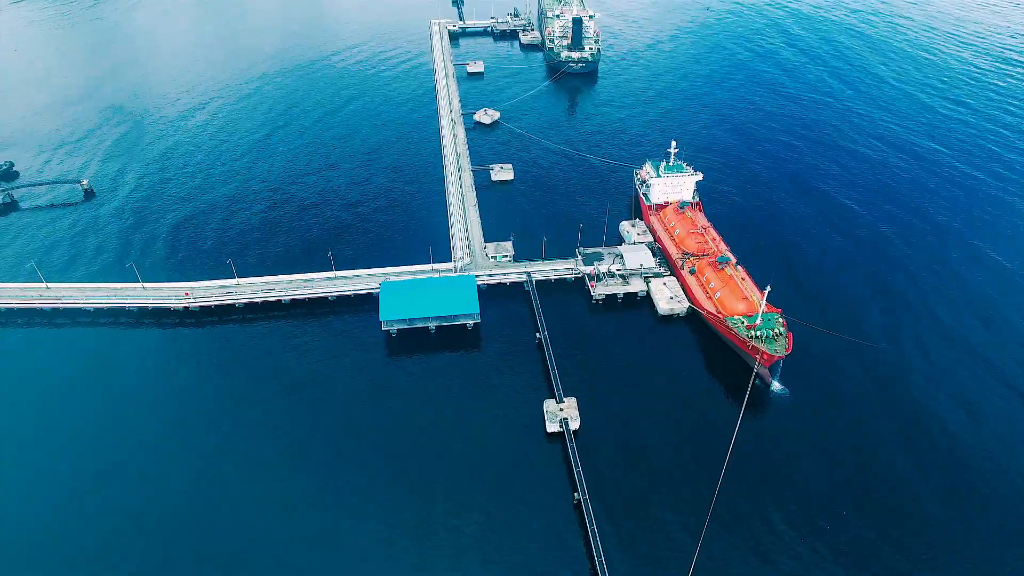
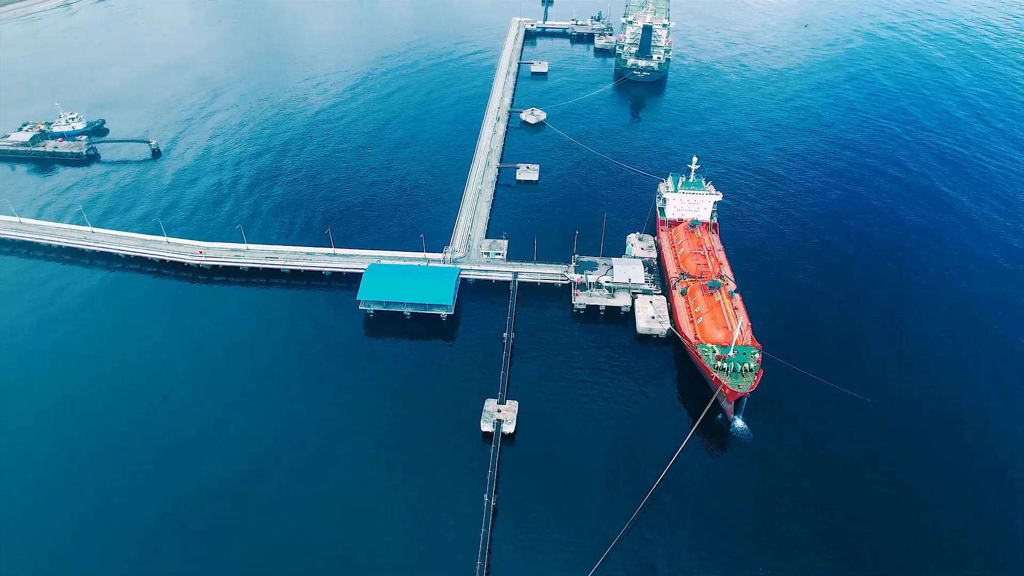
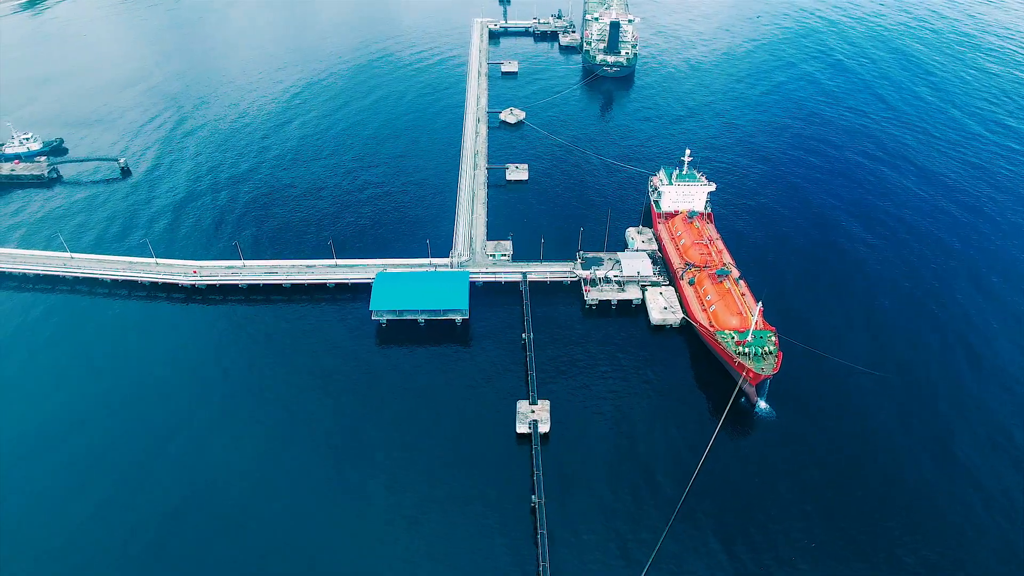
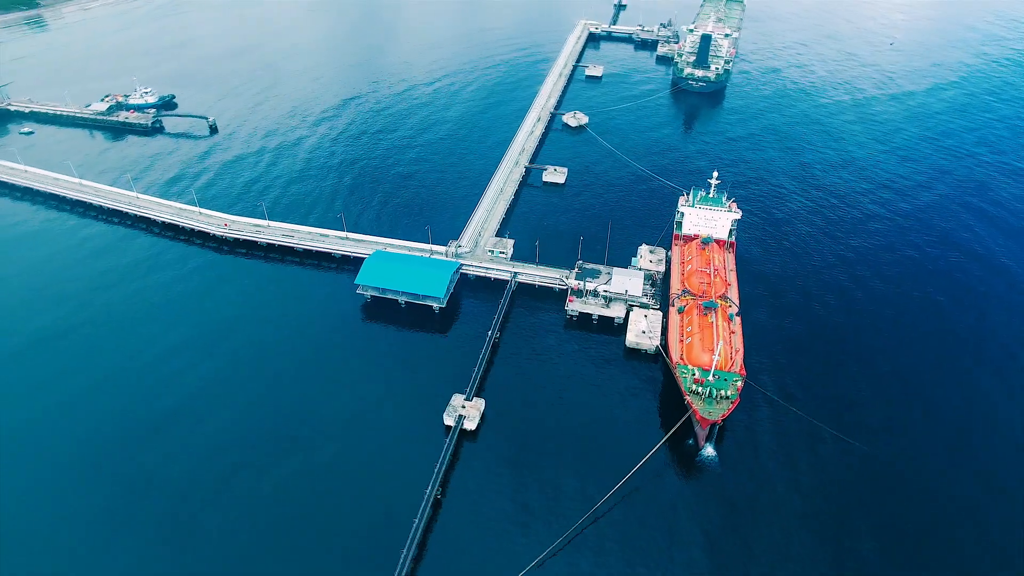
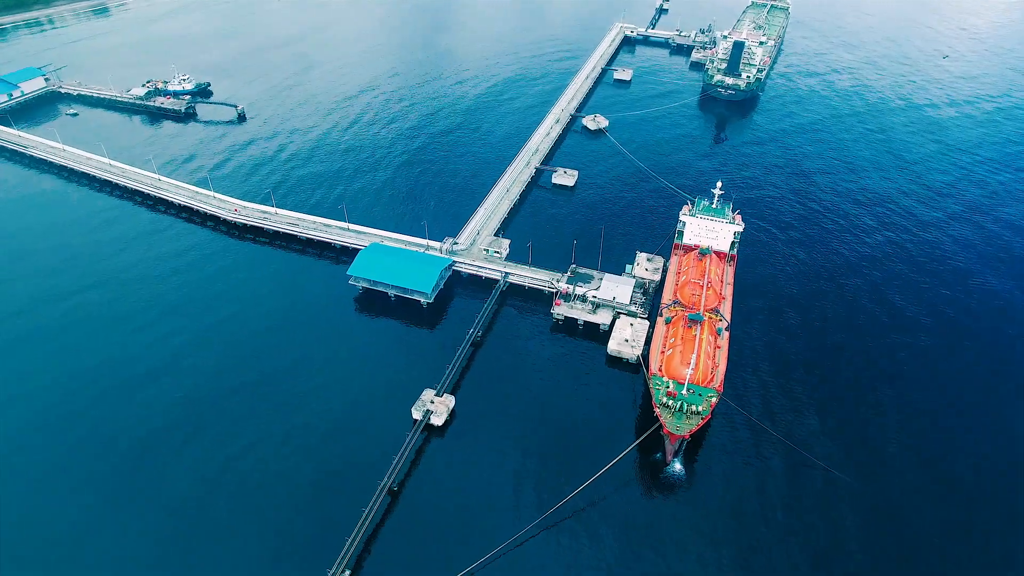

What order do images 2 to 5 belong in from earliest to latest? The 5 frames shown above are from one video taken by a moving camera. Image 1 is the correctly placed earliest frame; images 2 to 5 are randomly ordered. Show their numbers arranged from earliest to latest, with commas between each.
3, 2, 4, 5
